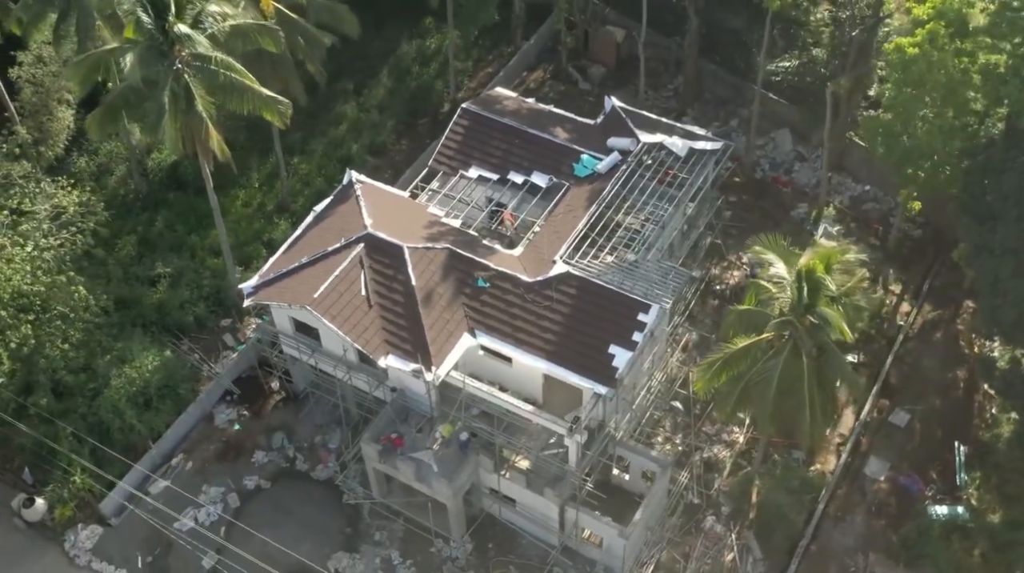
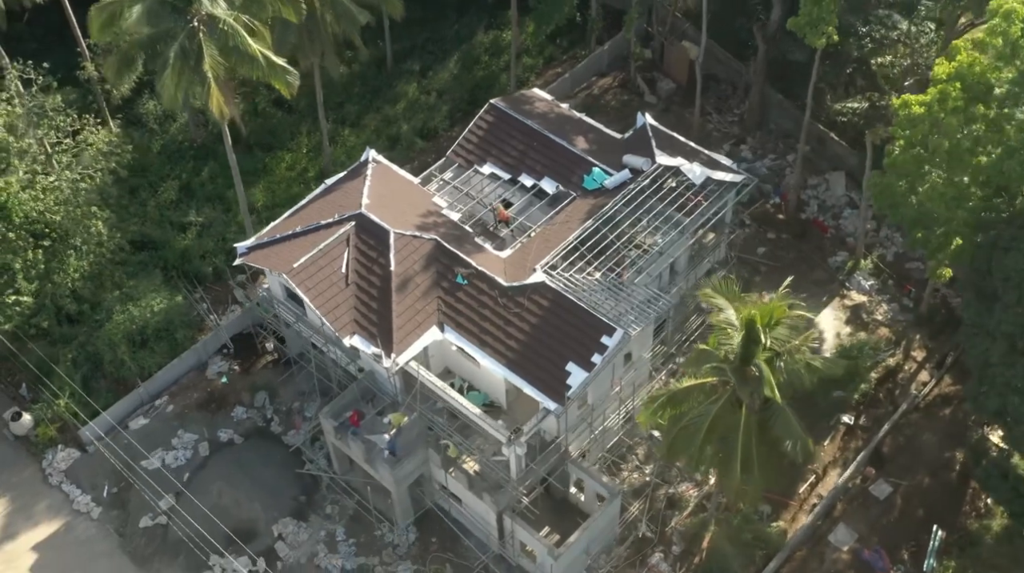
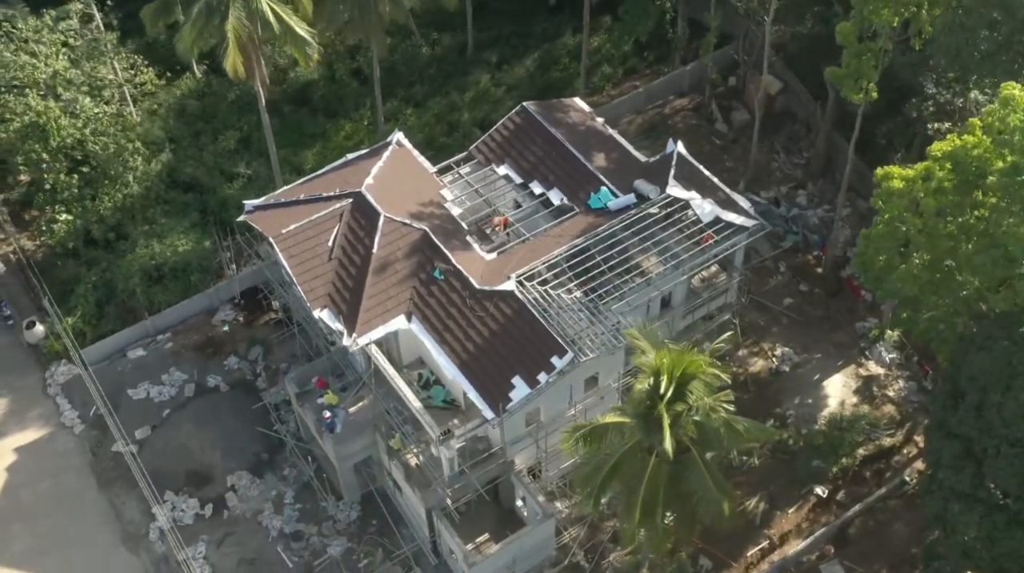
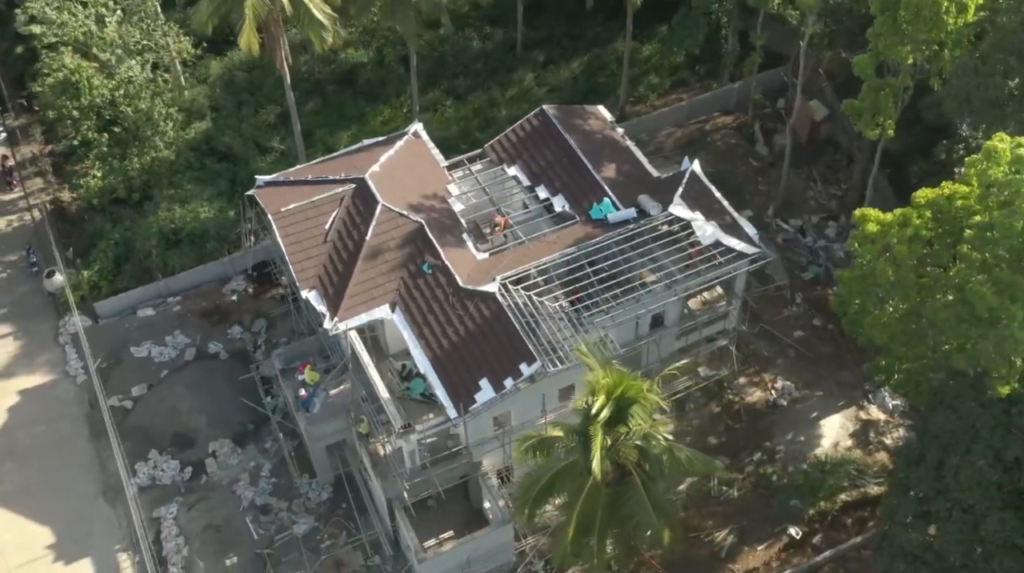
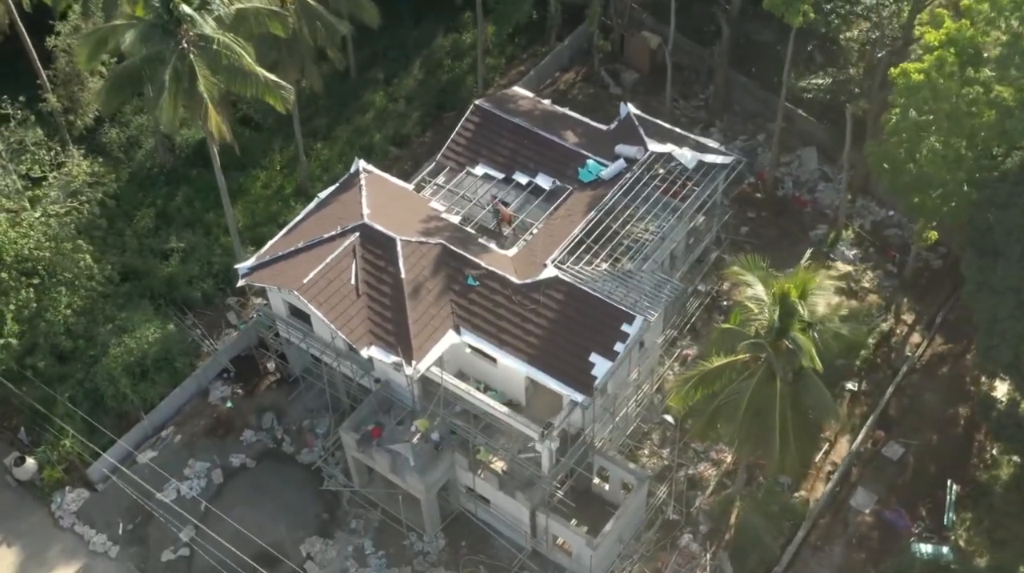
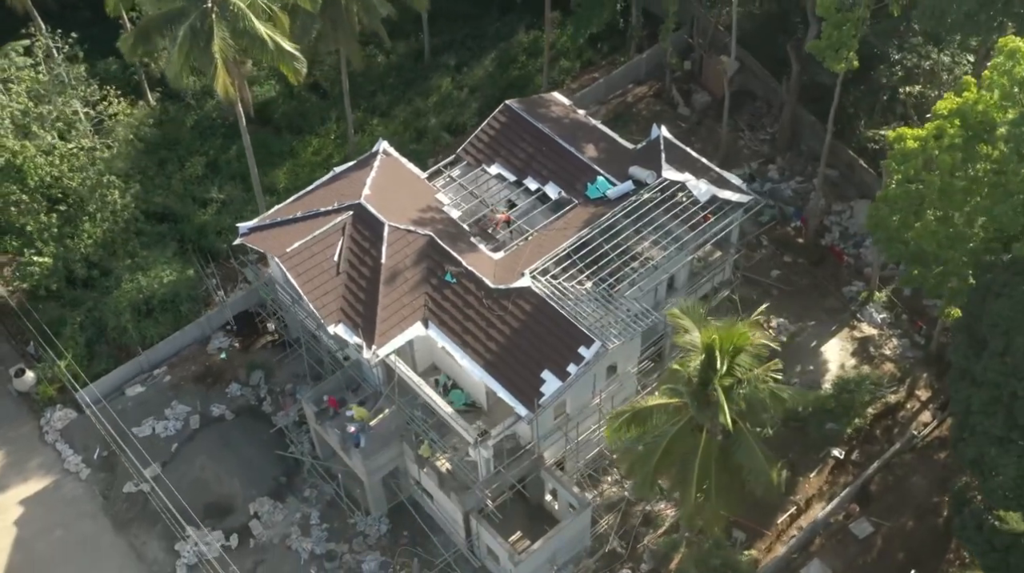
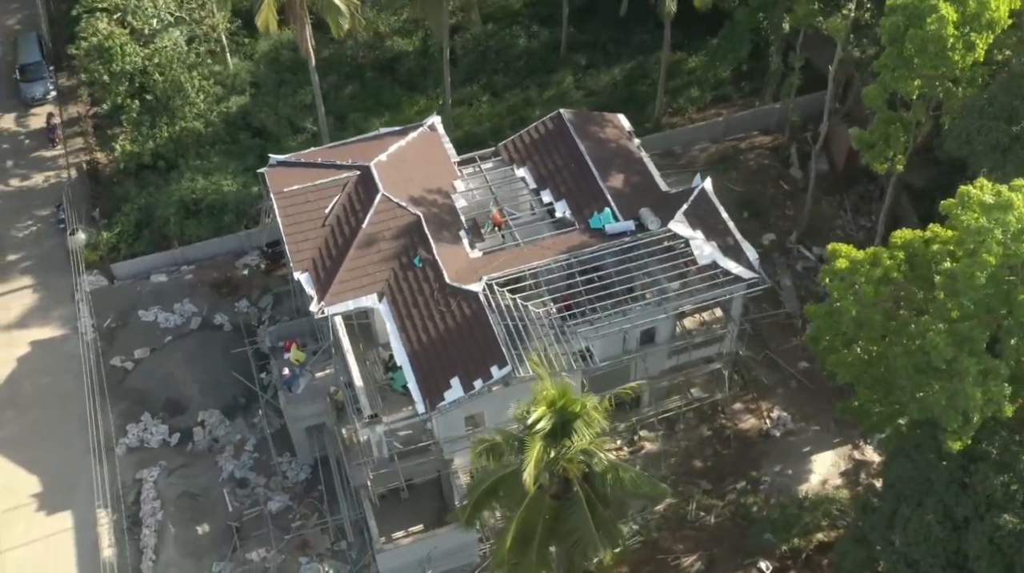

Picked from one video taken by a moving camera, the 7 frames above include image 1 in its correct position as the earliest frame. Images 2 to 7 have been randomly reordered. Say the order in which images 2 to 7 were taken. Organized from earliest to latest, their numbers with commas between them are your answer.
5, 2, 6, 3, 4, 7
